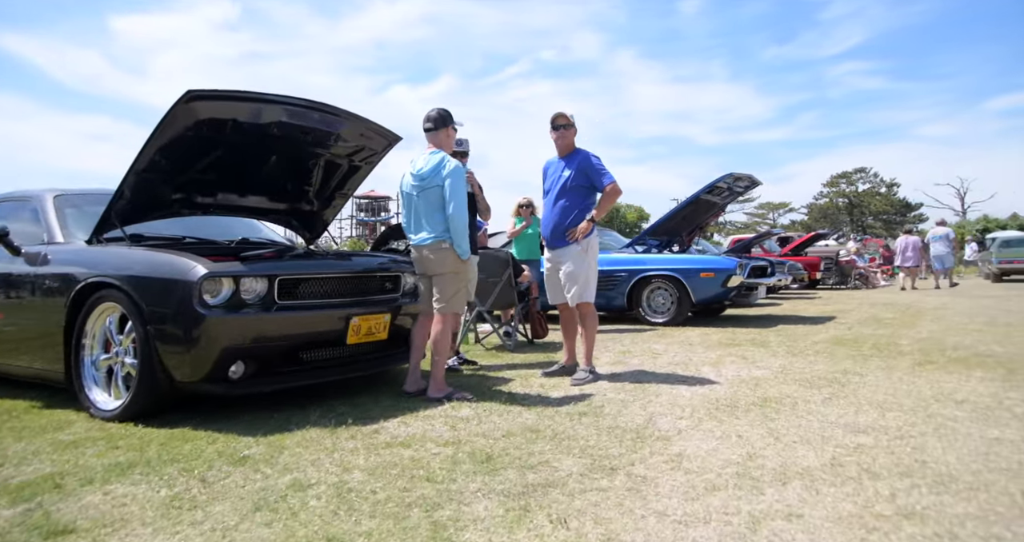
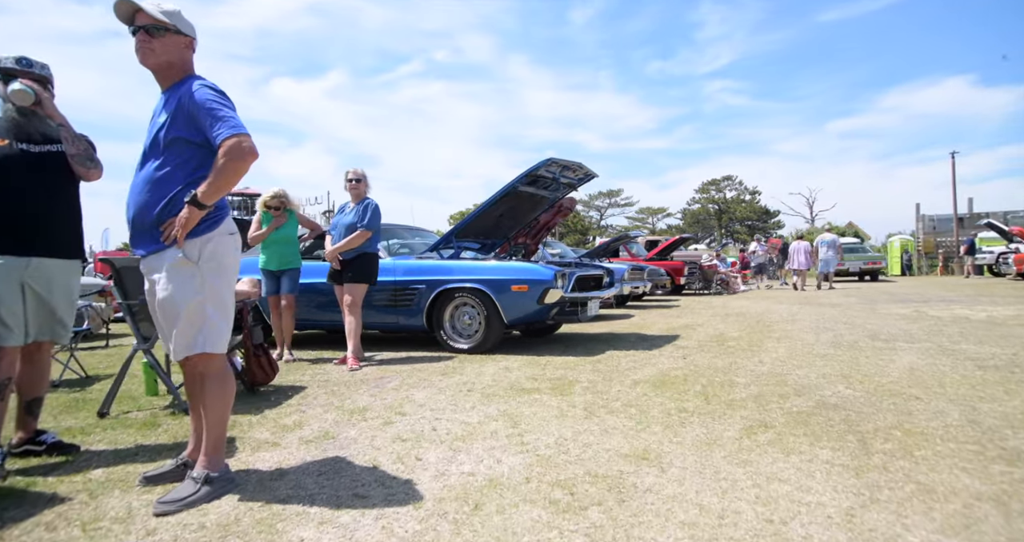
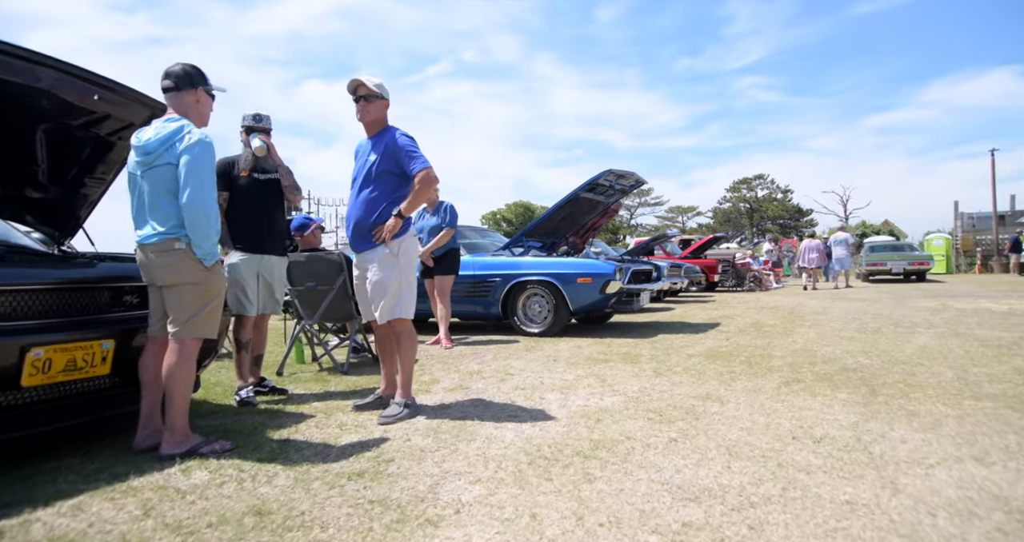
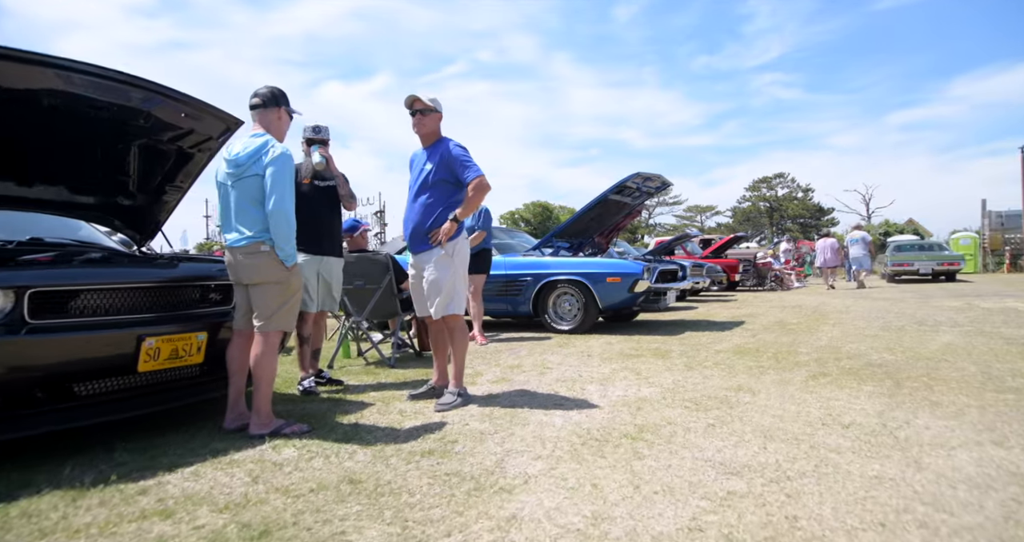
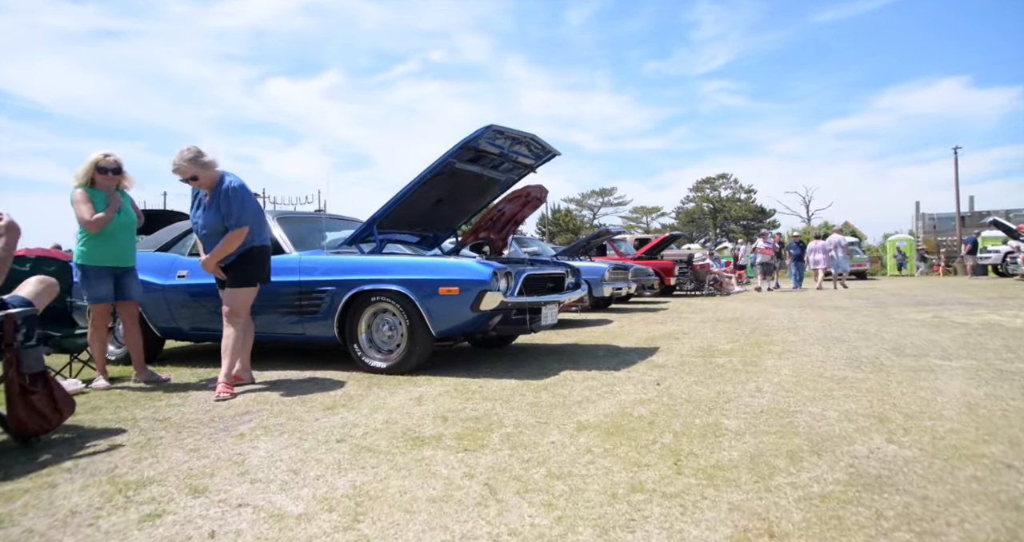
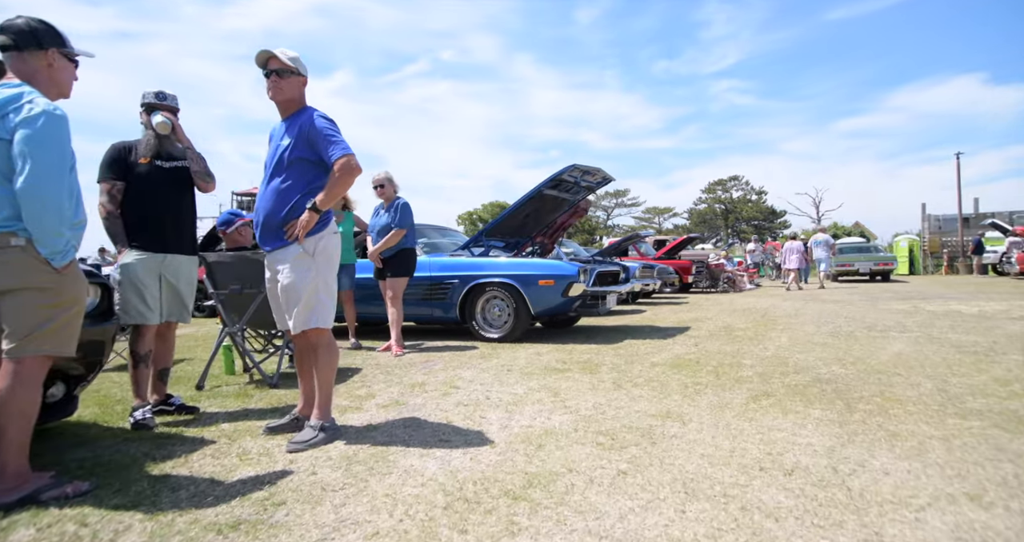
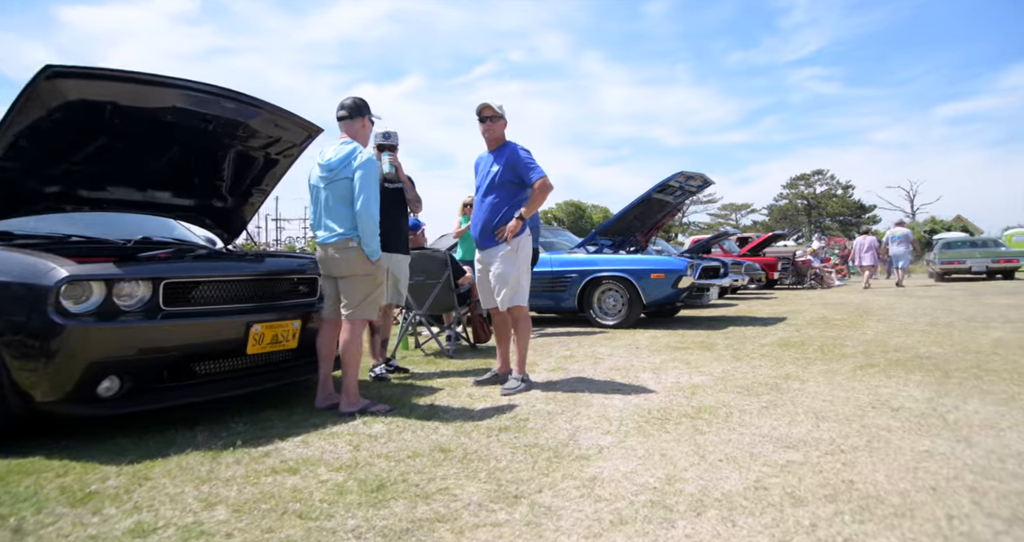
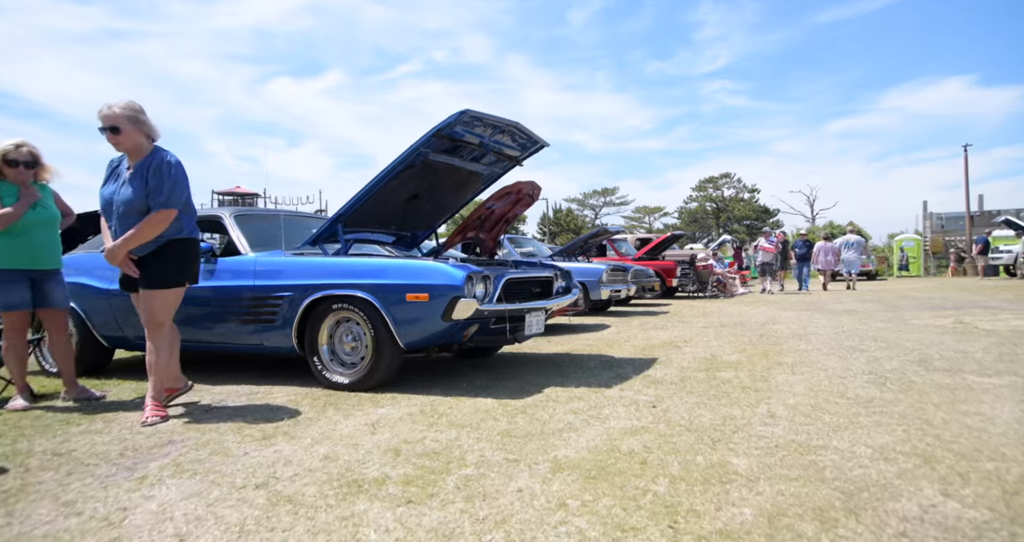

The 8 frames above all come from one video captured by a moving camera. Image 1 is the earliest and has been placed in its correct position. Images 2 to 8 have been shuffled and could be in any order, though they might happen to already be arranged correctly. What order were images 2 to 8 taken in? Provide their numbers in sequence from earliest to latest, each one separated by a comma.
7, 4, 3, 6, 2, 5, 8
